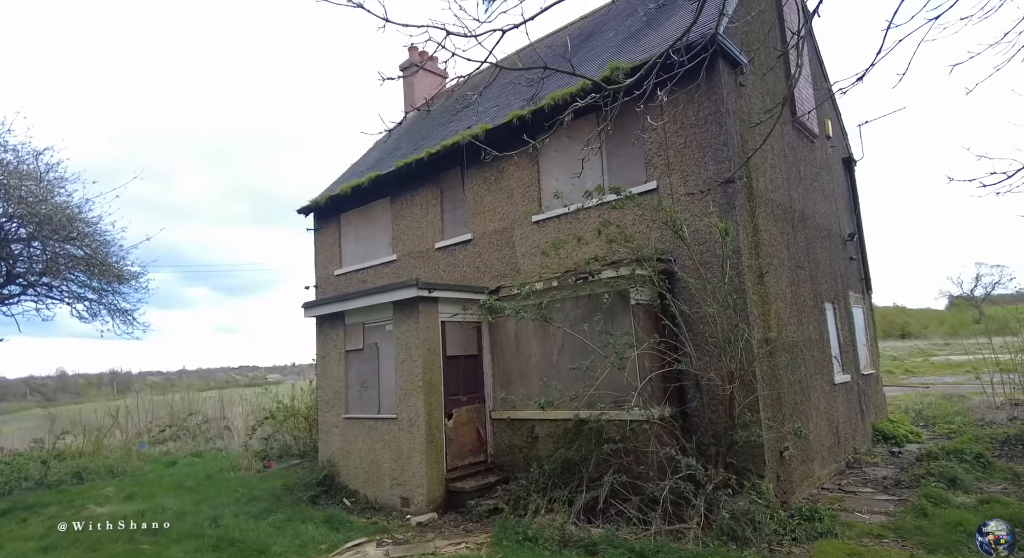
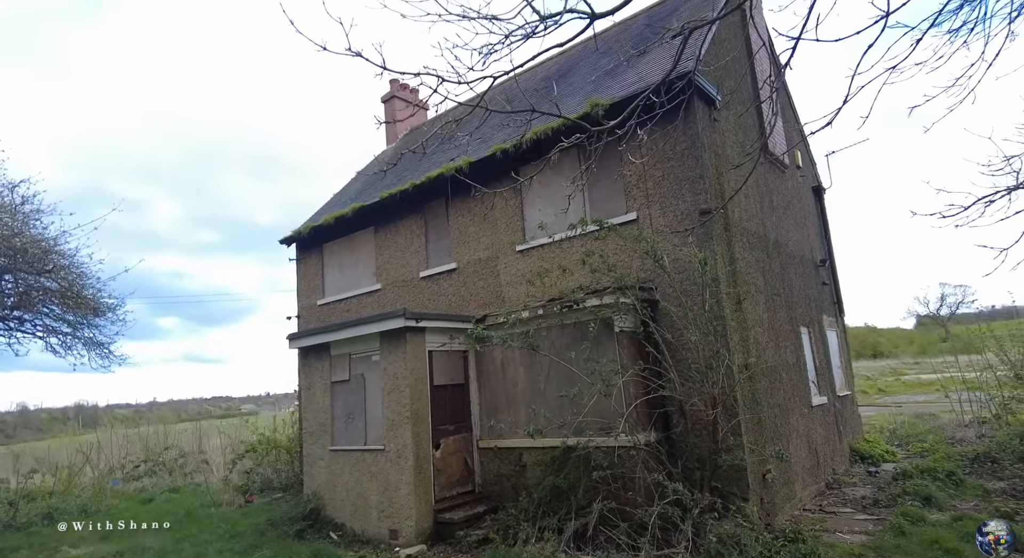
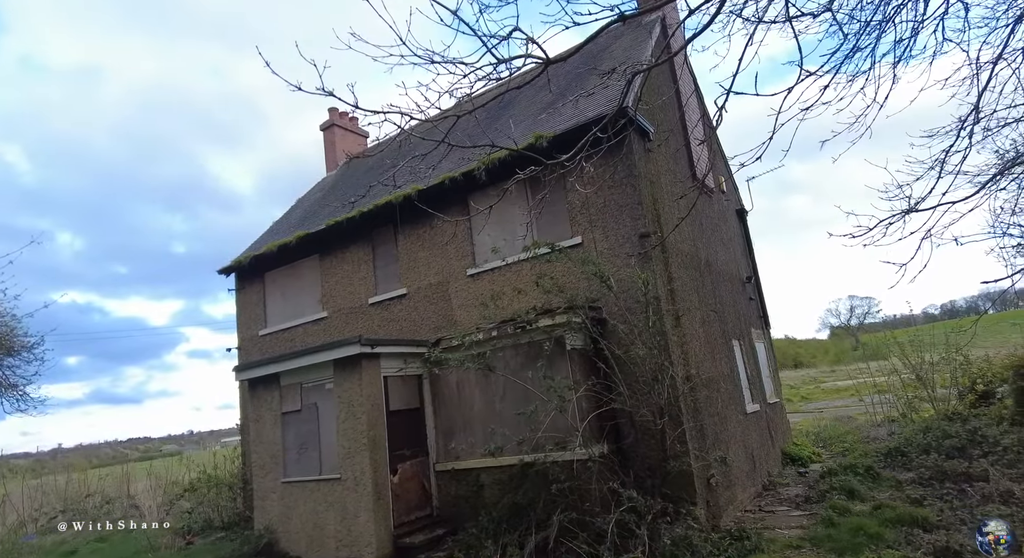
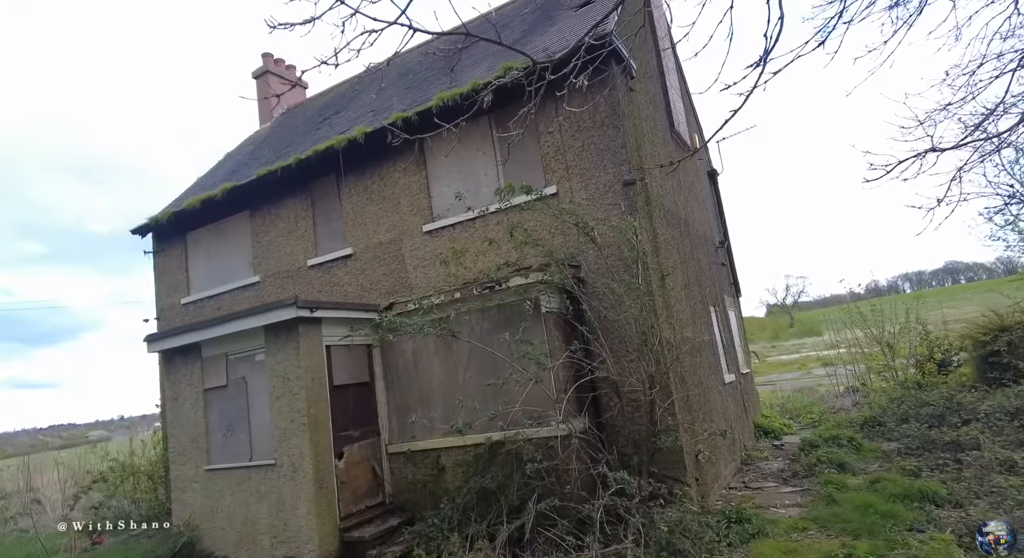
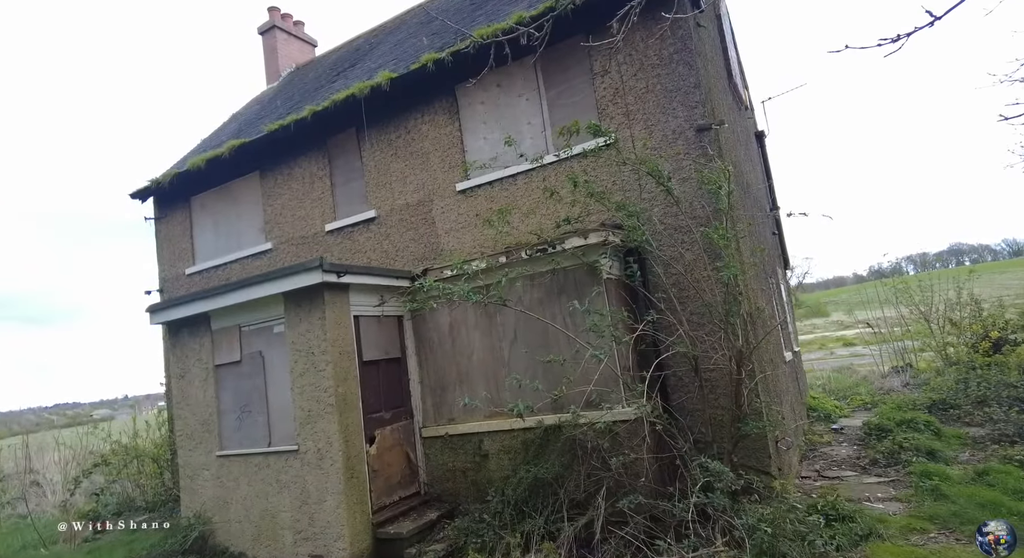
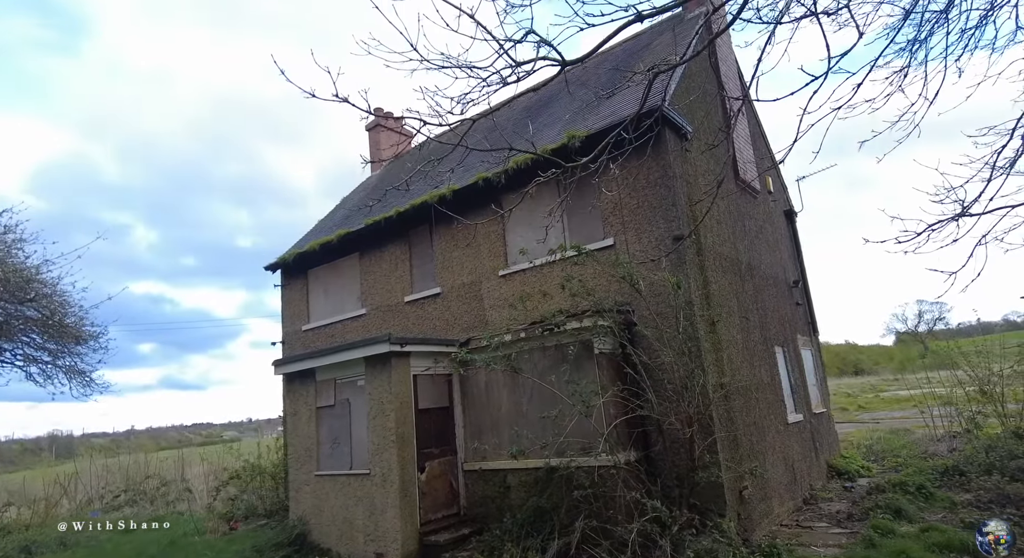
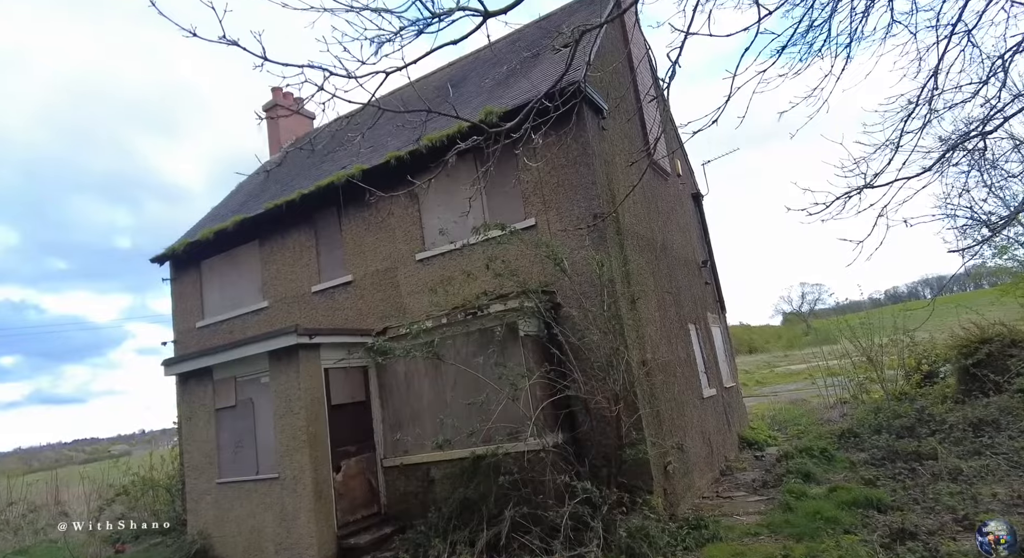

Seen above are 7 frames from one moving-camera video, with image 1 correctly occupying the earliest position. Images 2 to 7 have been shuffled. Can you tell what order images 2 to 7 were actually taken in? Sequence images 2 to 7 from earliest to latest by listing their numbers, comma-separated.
2, 6, 3, 7, 4, 5
